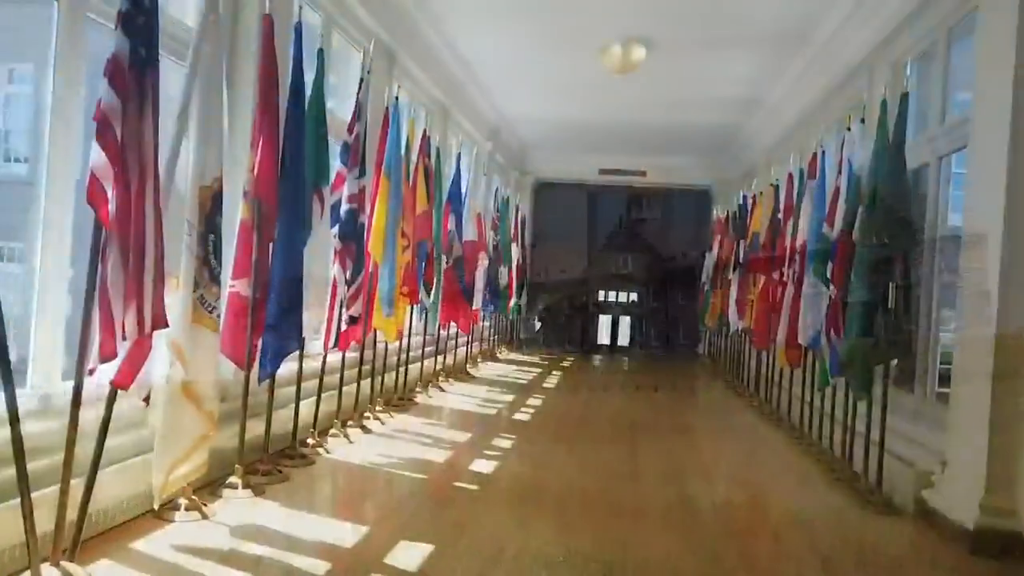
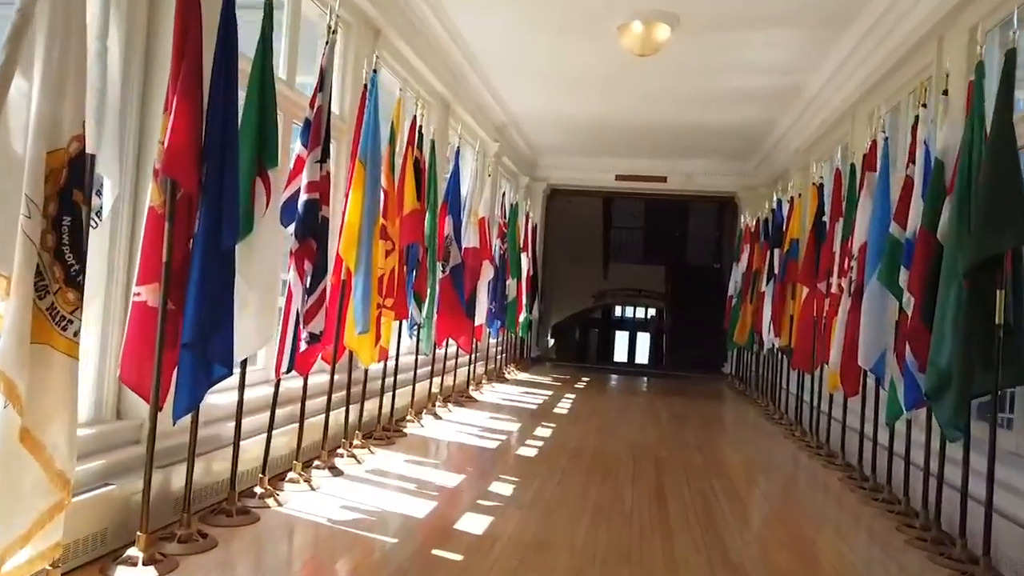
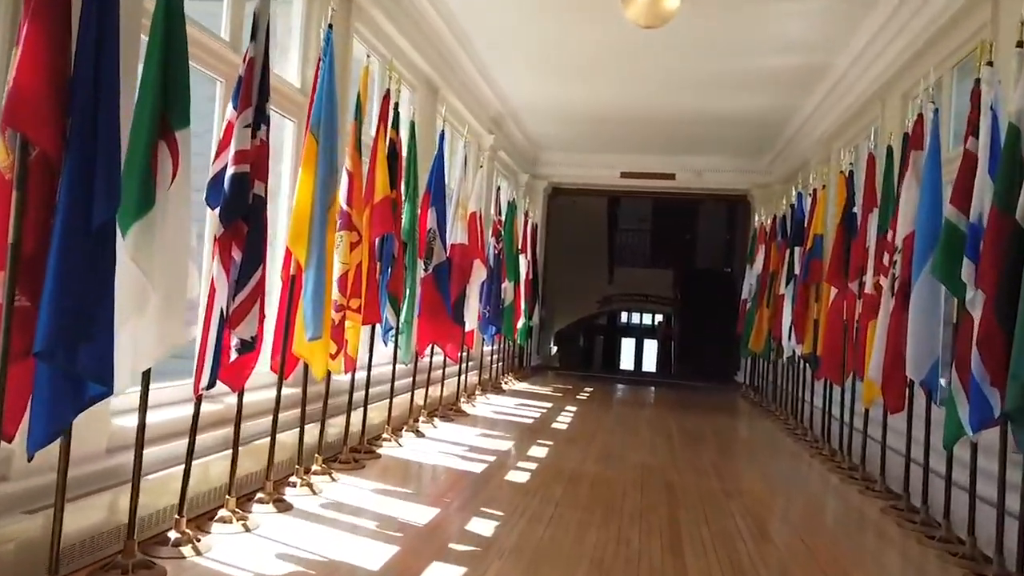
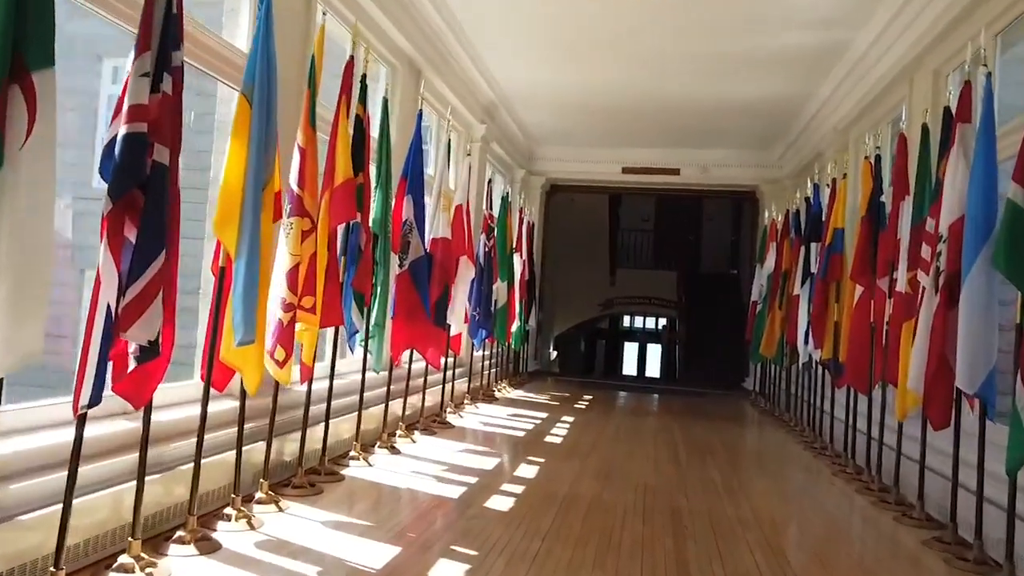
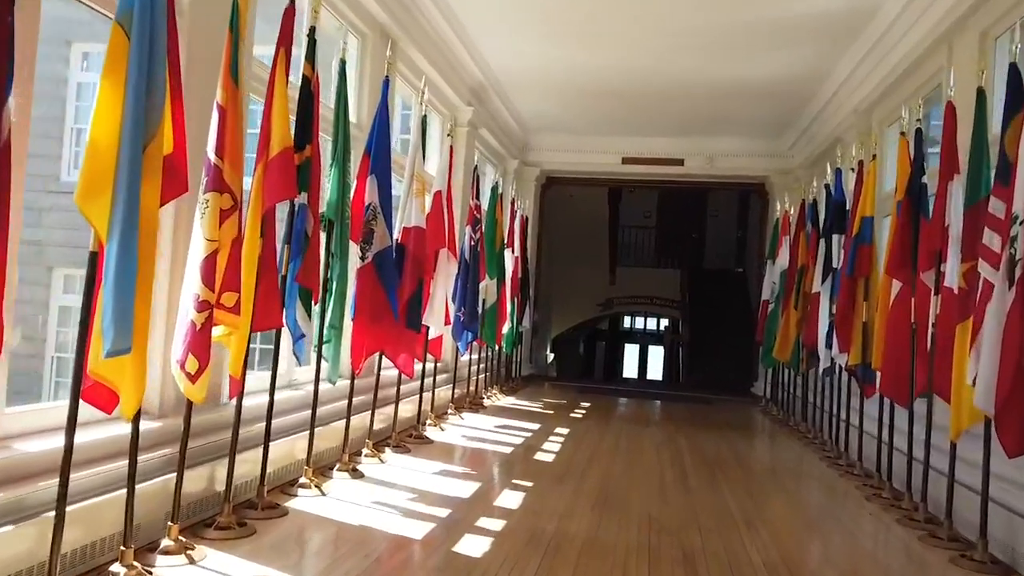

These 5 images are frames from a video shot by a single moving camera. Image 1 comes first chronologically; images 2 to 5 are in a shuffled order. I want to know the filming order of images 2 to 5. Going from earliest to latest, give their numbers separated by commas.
2, 3, 4, 5
